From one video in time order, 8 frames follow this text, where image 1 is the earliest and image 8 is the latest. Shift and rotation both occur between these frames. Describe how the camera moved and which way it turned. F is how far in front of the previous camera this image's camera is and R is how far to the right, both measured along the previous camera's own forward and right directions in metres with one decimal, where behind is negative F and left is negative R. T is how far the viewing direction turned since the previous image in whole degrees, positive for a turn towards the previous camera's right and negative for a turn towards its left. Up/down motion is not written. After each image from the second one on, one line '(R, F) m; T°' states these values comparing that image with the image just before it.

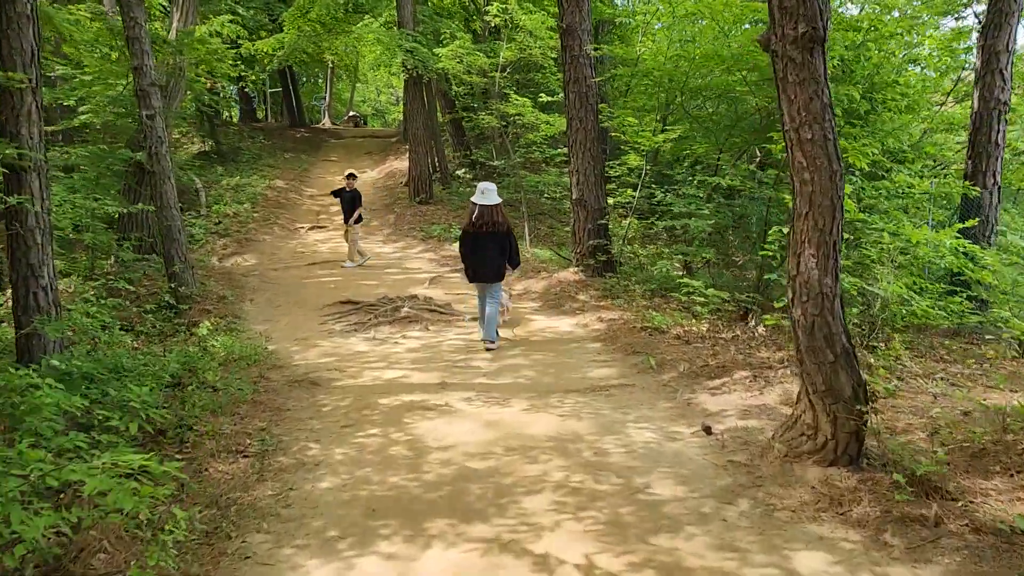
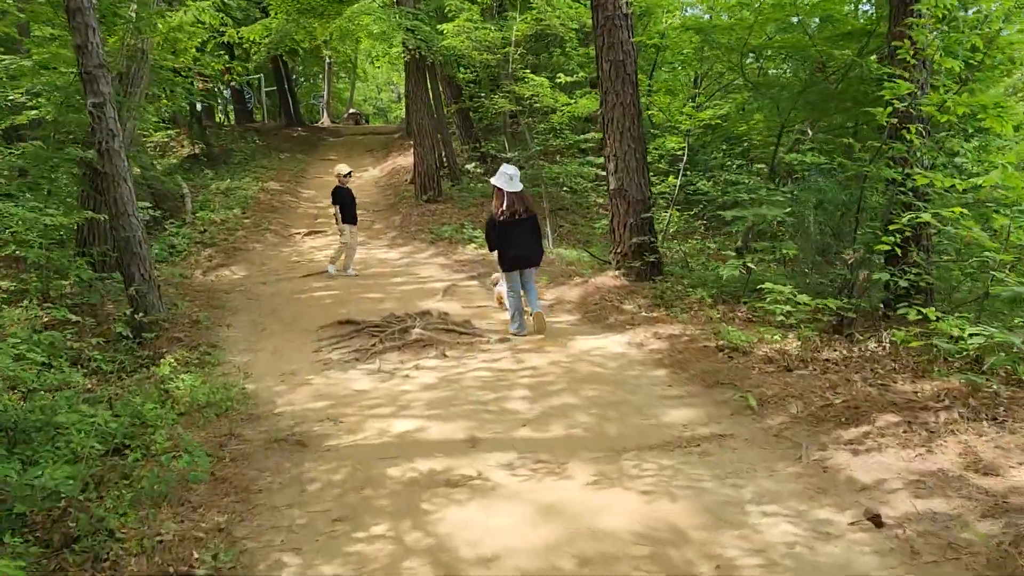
(-0.2, +1.5) m; -1°
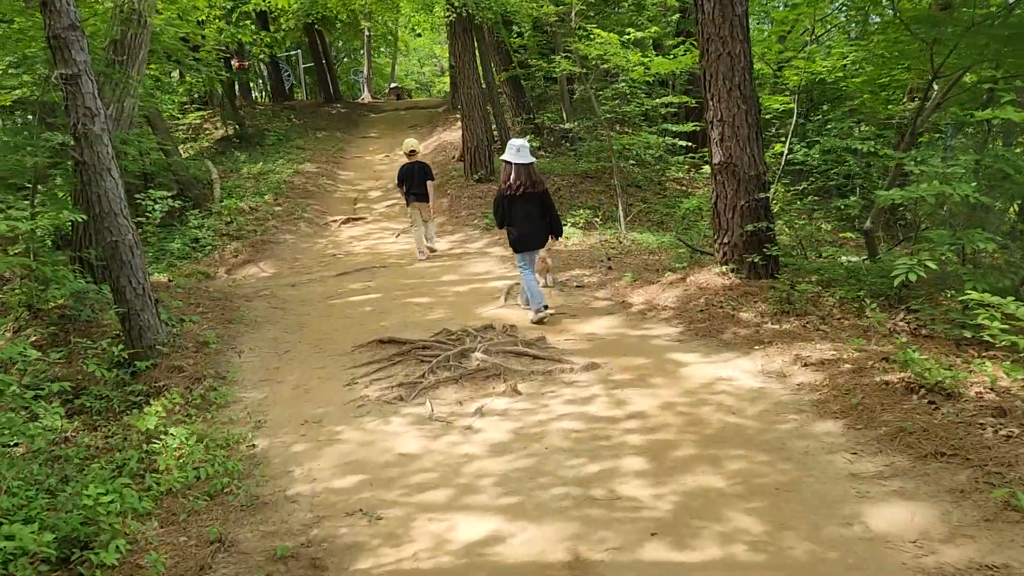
(-0.3, +1.6) m; -3°
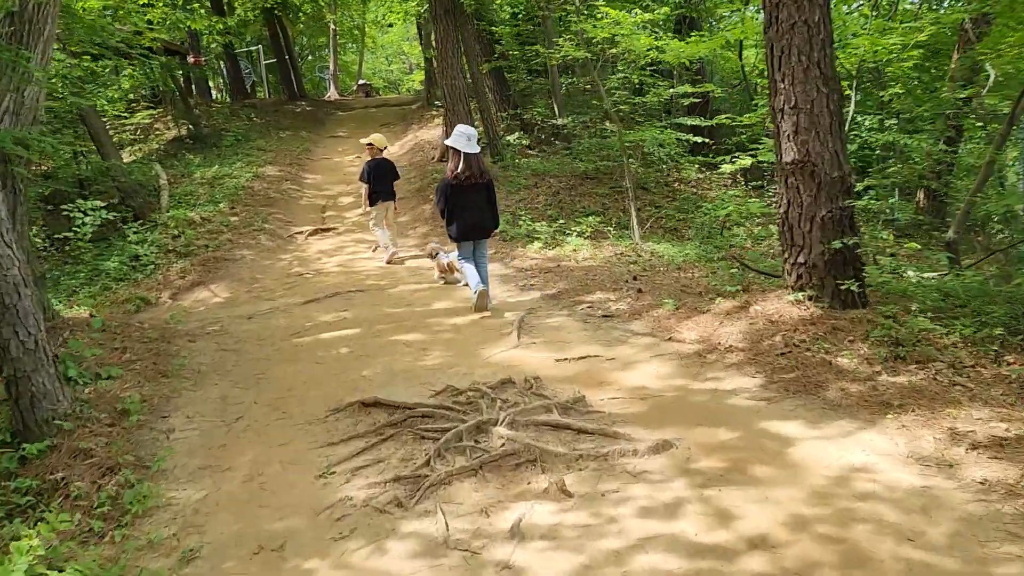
(-0.3, +1.4) m; +2°
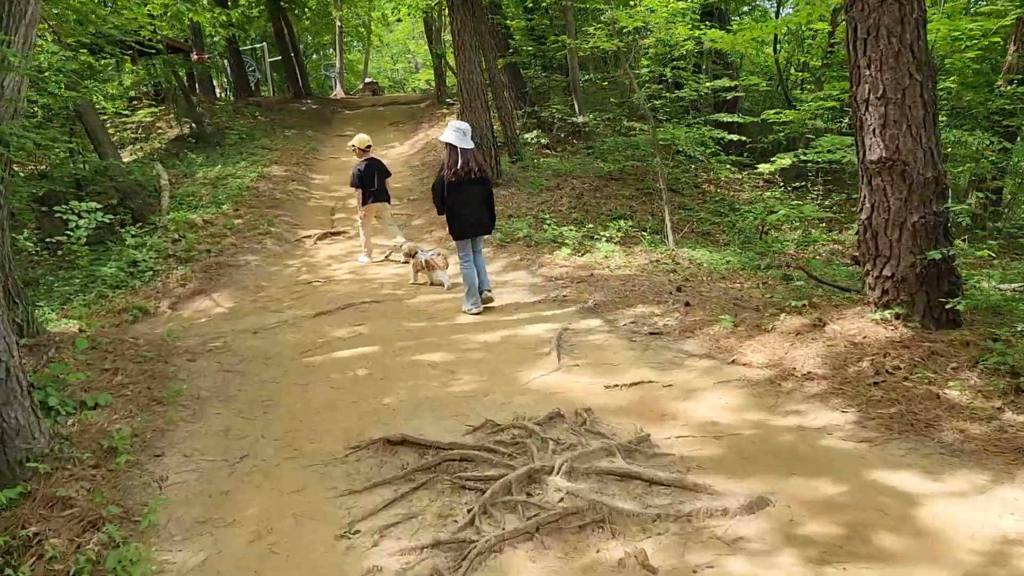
(-0.2, +0.6) m; 0°
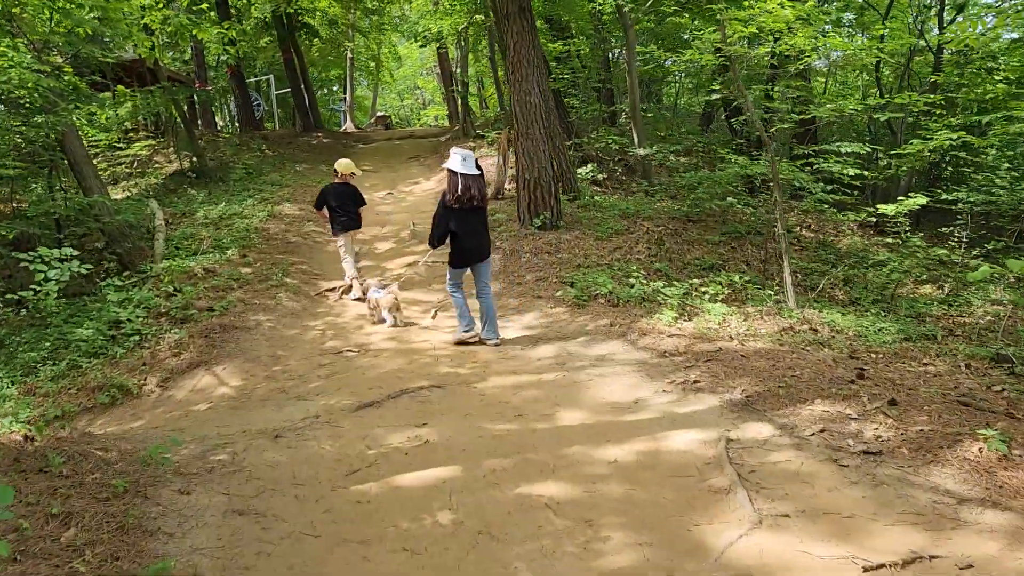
(-0.7, +1.7) m; 0°
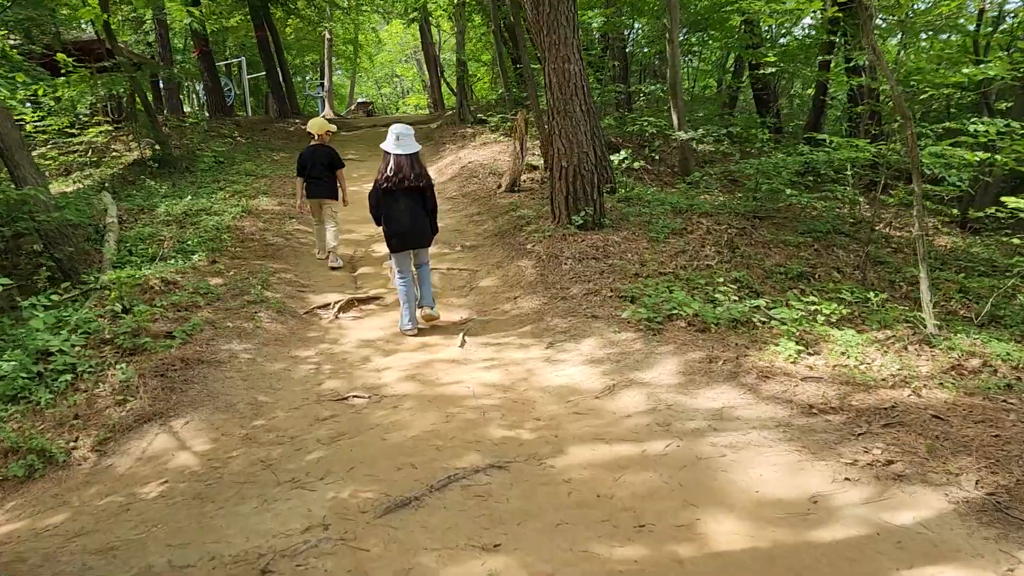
(-0.5, +1.6) m; +2°
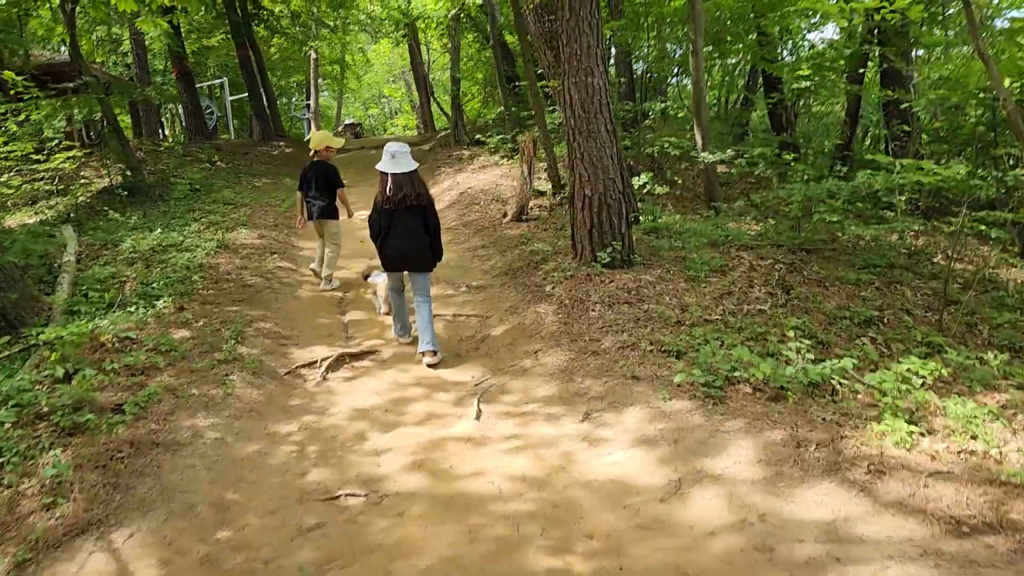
(-0.2, +1.0) m; +1°
